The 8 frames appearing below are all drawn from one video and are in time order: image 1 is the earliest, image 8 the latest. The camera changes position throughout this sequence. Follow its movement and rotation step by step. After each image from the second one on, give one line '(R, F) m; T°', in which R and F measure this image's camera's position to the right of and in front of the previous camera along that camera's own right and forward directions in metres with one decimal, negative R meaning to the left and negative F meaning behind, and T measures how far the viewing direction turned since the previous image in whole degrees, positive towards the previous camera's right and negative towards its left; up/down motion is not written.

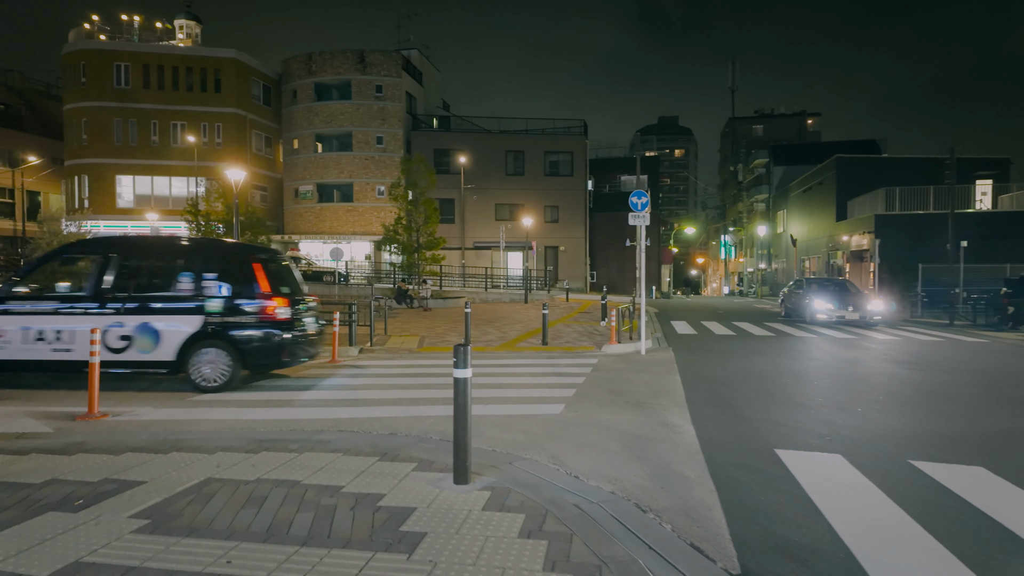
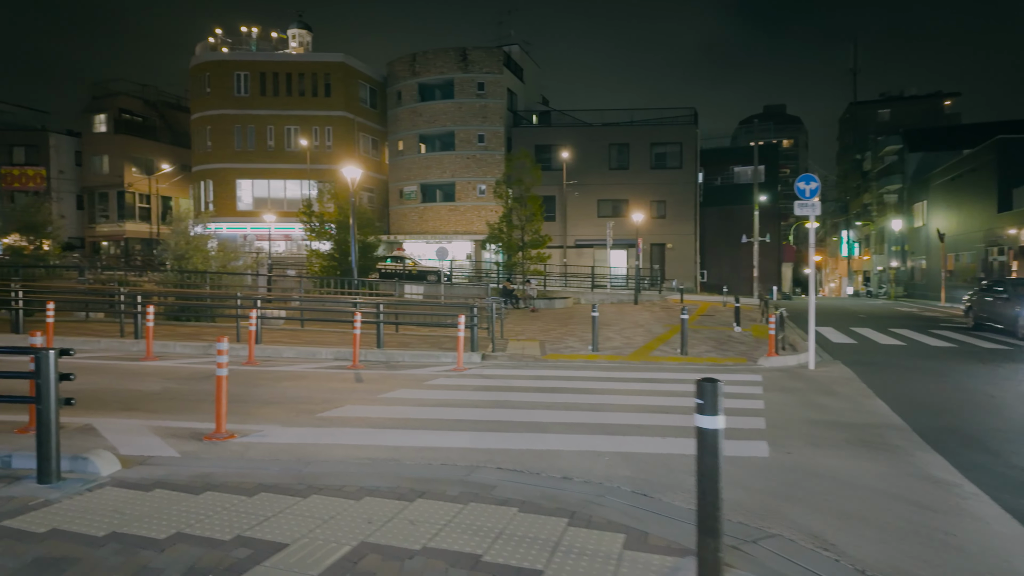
(-1.0, +1.3) m; -9°
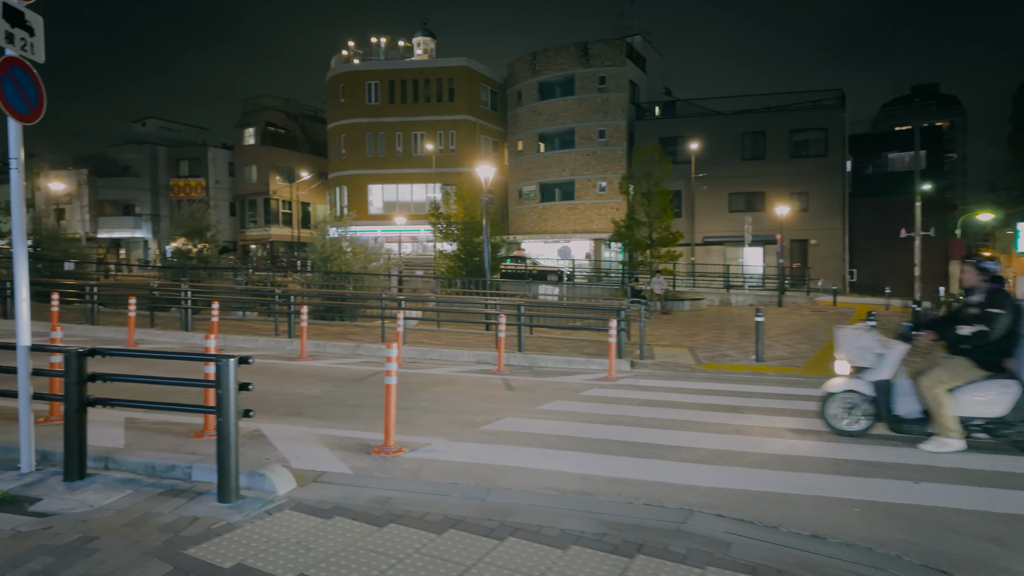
(-0.8, +0.8) m; -11°
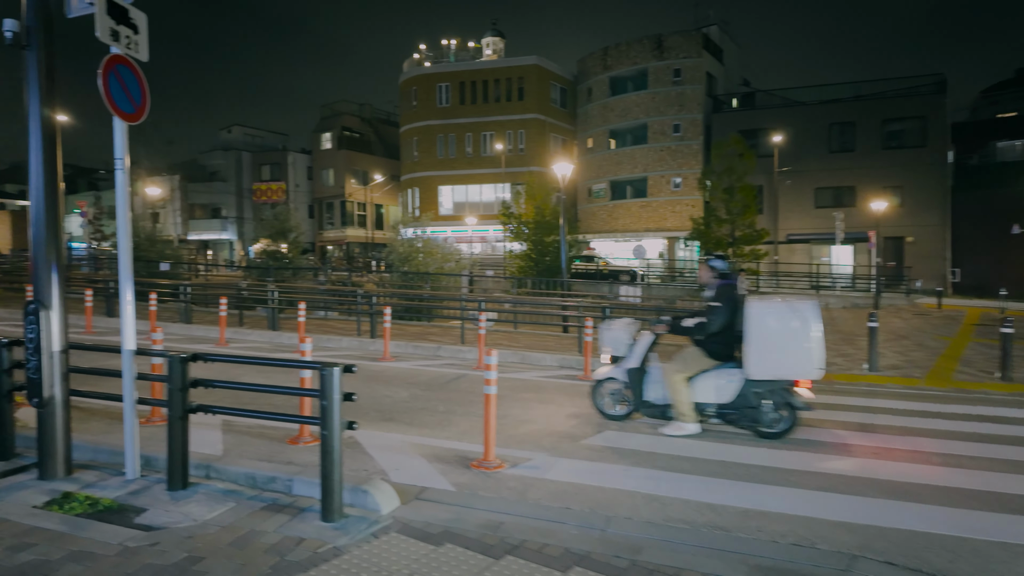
(-0.4, +0.4) m; -6°
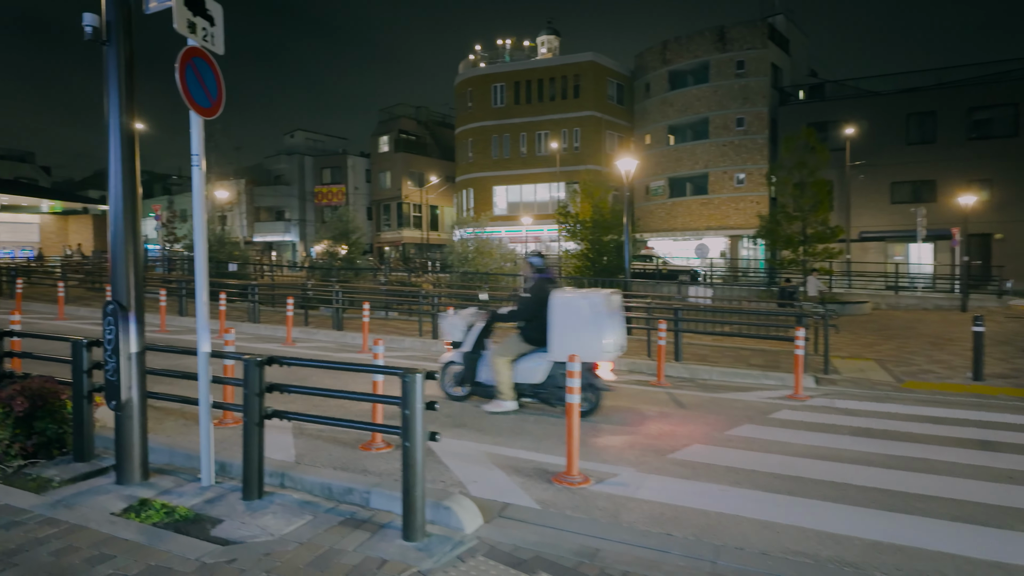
(-0.3, +0.4) m; -5°
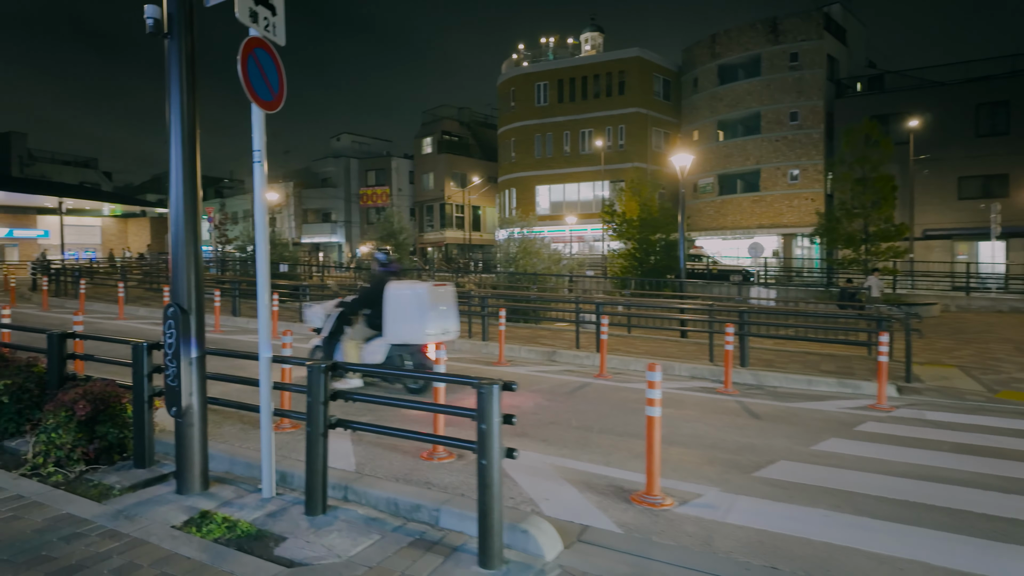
(-0.3, +0.3) m; -4°
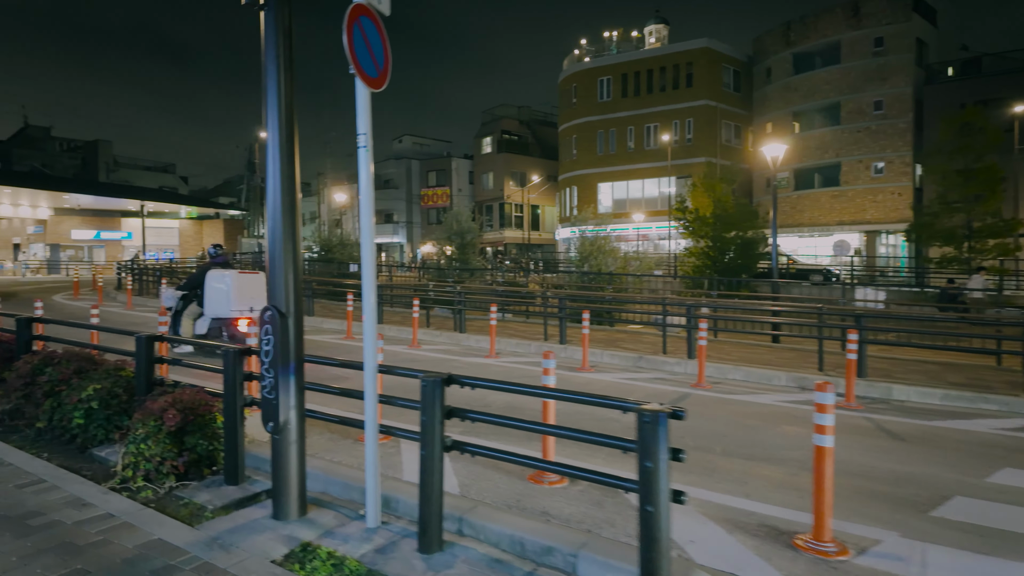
(-0.5, +0.6) m; -5°
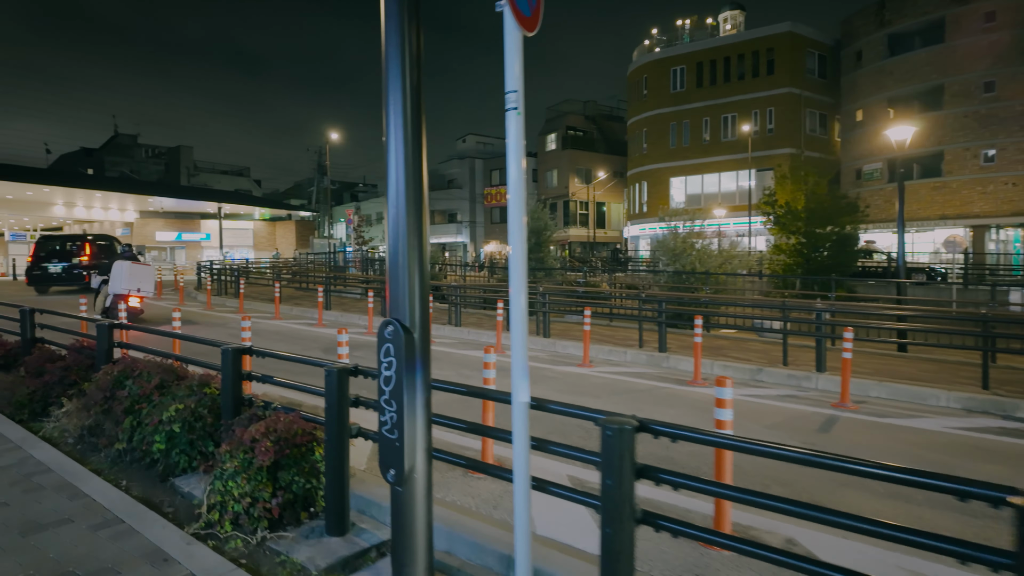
(-0.7, +1.0) m; -6°
